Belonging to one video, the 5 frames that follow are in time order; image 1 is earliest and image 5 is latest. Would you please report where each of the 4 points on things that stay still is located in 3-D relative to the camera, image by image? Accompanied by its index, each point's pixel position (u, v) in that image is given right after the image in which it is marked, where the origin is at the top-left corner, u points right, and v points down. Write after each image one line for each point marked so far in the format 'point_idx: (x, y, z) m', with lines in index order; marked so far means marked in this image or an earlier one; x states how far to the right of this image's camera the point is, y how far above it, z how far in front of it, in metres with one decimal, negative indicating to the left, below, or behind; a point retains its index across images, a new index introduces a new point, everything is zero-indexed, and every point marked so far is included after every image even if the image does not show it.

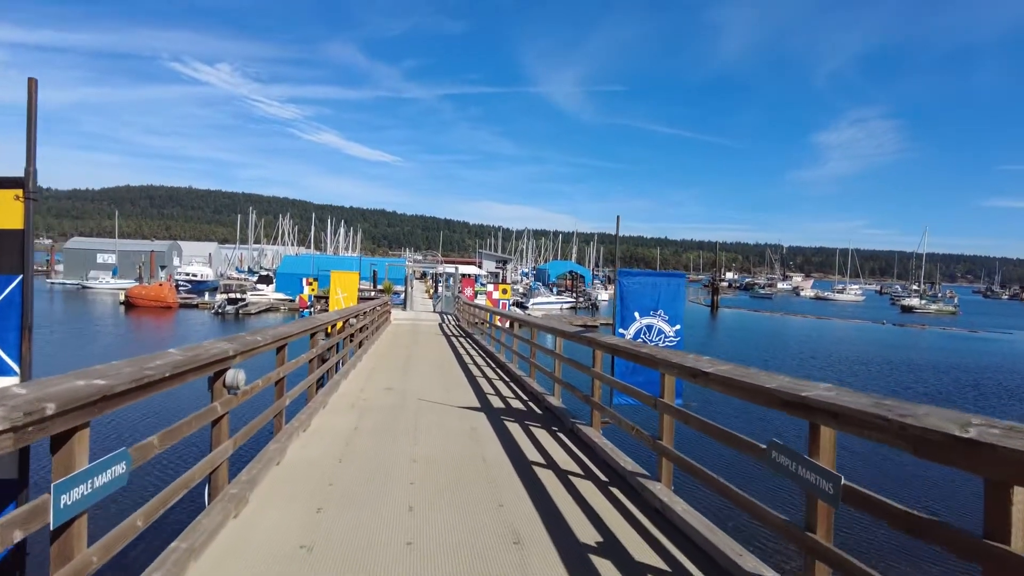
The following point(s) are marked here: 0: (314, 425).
0: (-1.9, -1.3, +6.6) m
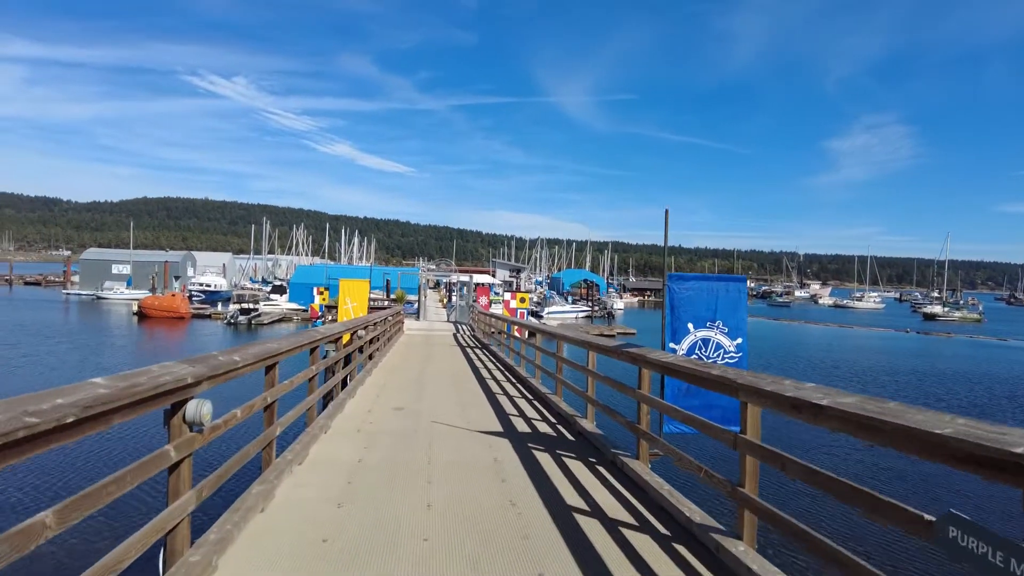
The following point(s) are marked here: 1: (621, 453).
0: (-1.7, -1.4, +5.7) m
1: (+0.9, -1.3, +5.5) m
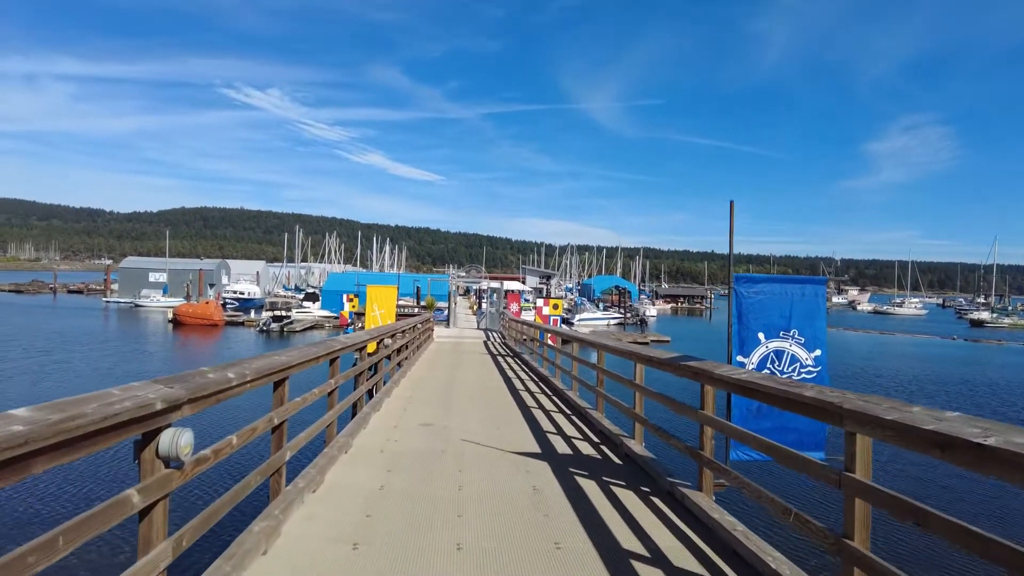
0: (-1.4, -1.4, +5.1) m
1: (+1.2, -1.4, +4.8) m
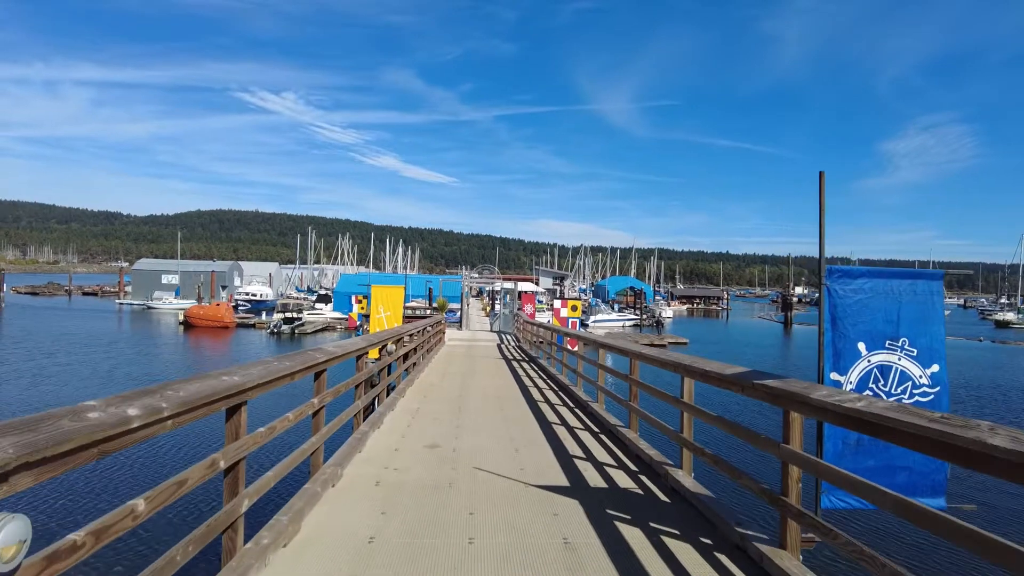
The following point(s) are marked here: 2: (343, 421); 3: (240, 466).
0: (-1.2, -1.4, +4.1) m
1: (+1.3, -1.3, +3.7) m
2: (-1.5, -1.2, +6.0) m
3: (-1.3, -0.9, +3.4) m
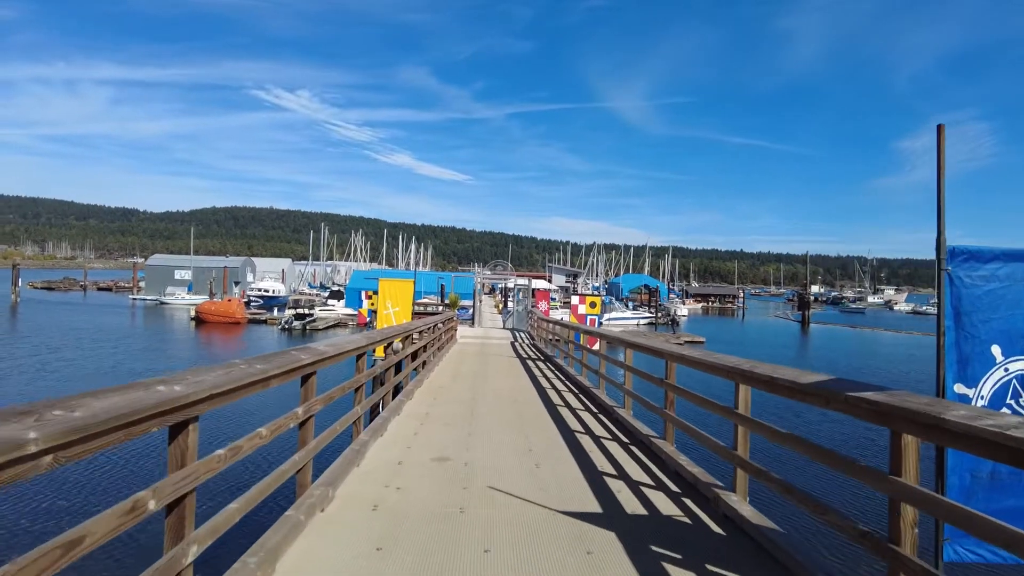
0: (-1.1, -1.3, +3.3) m
1: (+1.4, -1.3, +2.9) m
2: (-1.4, -1.1, +5.2) m
3: (-1.2, -0.8, +2.6) m
